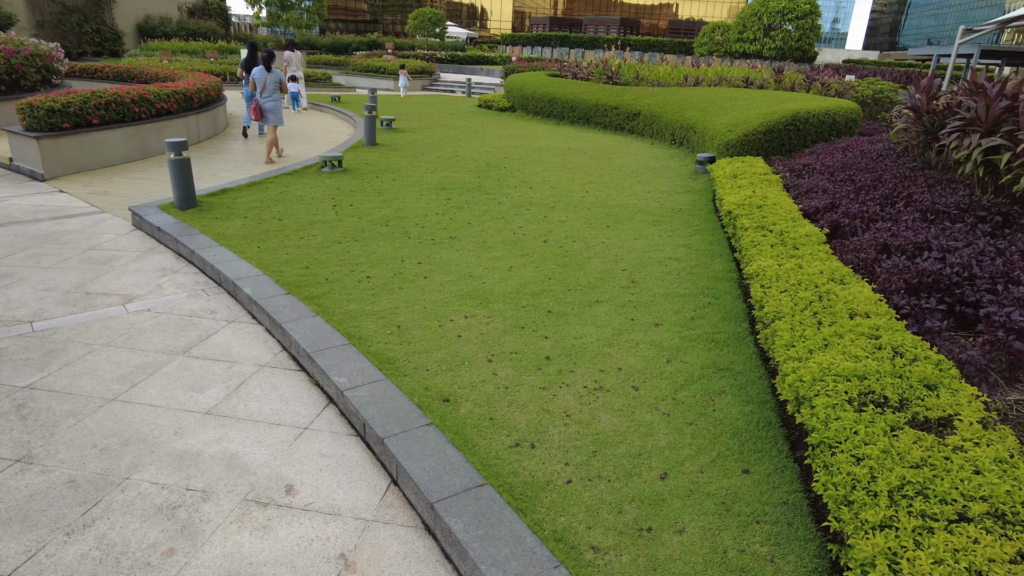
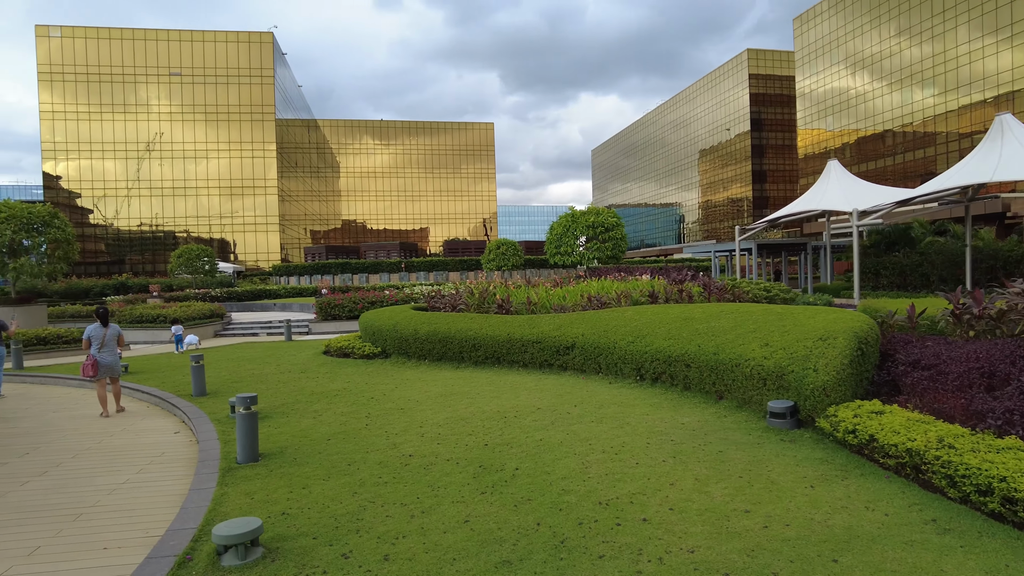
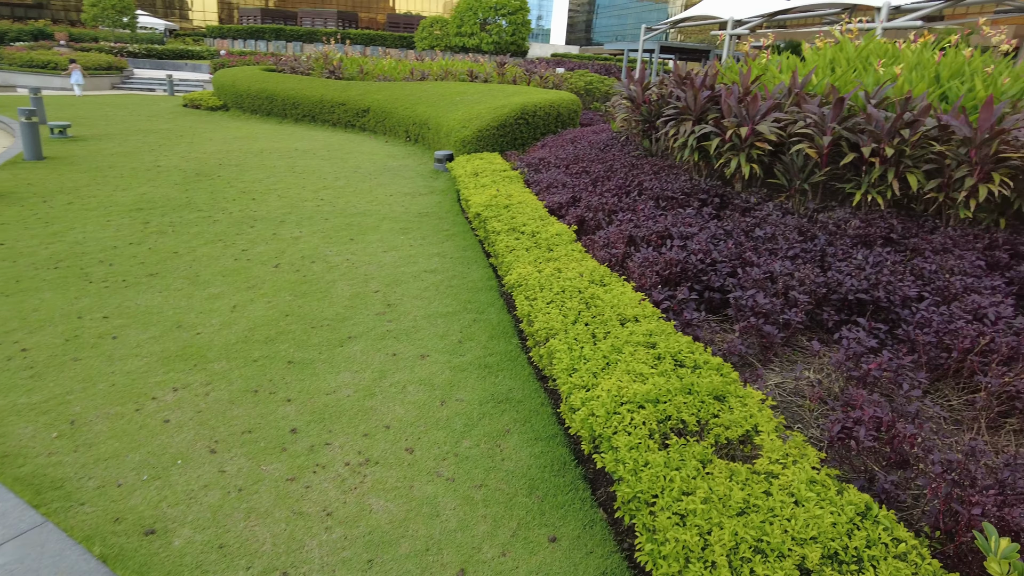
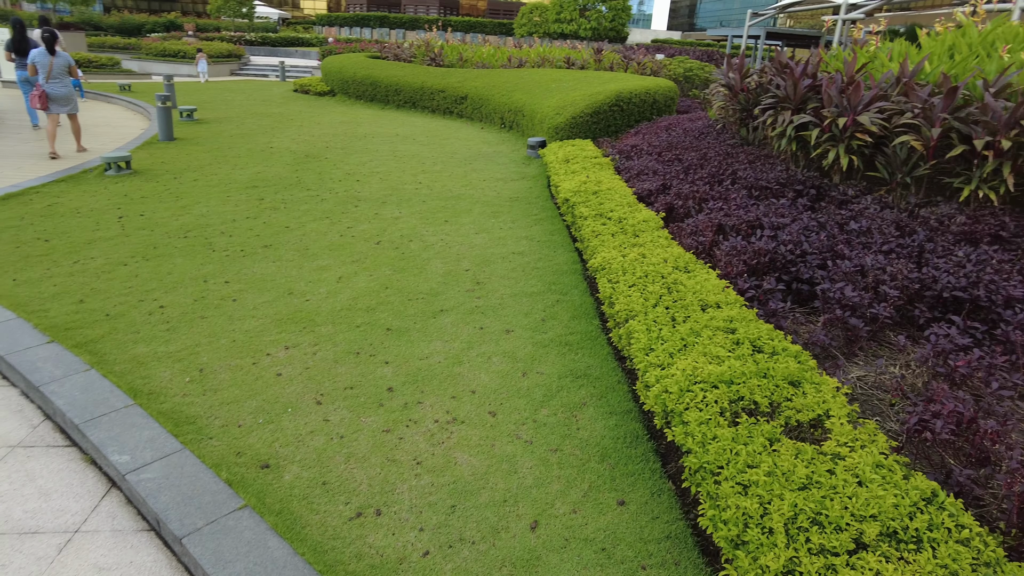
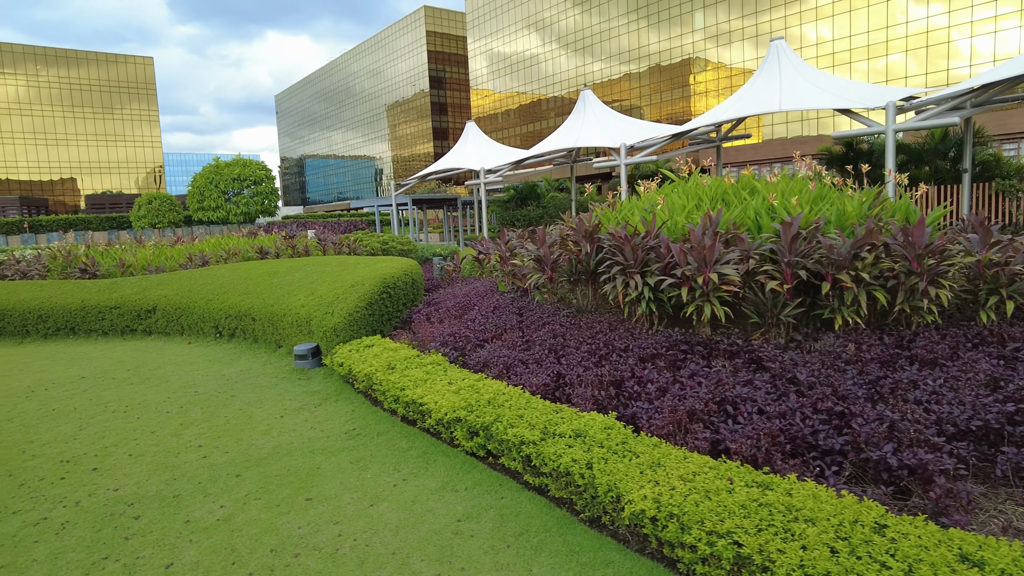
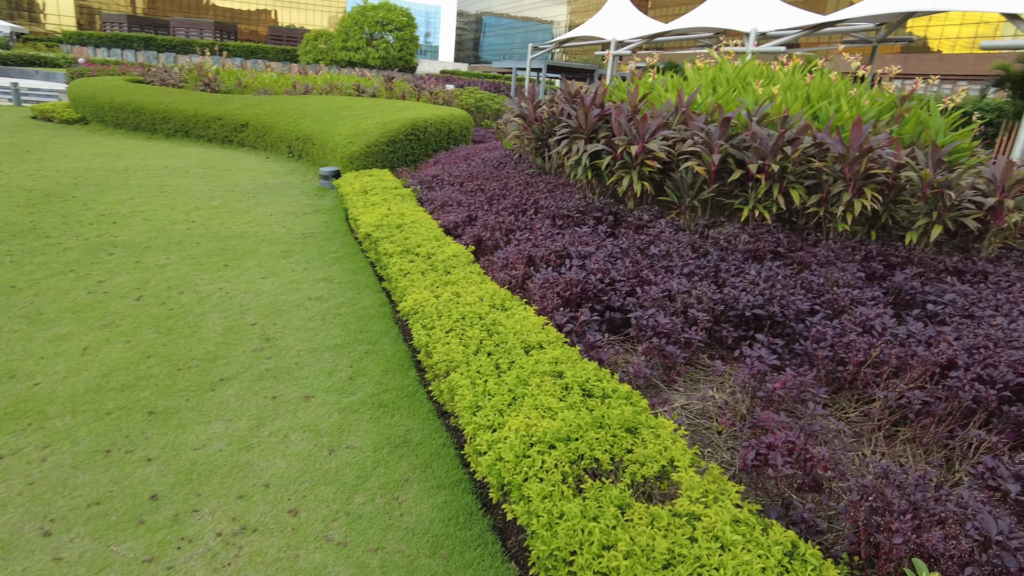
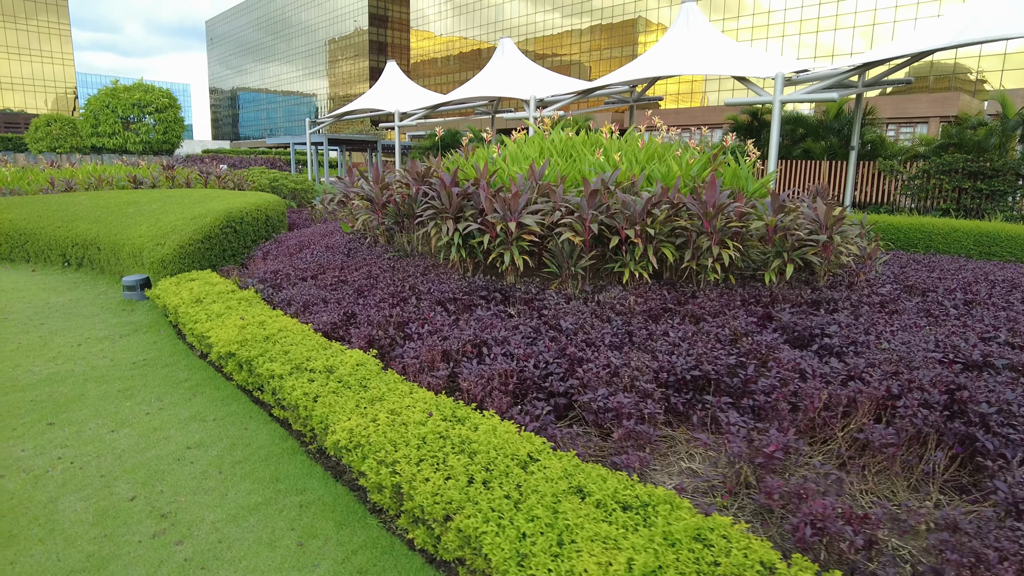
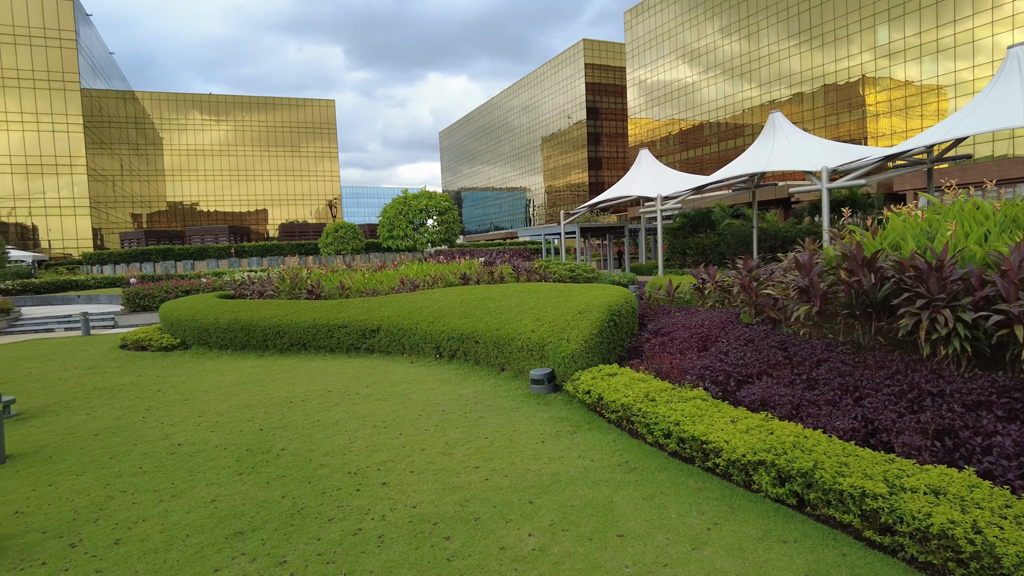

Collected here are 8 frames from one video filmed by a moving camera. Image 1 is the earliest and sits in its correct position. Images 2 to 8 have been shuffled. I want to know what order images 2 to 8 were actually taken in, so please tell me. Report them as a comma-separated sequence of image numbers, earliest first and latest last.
4, 3, 6, 7, 5, 8, 2
